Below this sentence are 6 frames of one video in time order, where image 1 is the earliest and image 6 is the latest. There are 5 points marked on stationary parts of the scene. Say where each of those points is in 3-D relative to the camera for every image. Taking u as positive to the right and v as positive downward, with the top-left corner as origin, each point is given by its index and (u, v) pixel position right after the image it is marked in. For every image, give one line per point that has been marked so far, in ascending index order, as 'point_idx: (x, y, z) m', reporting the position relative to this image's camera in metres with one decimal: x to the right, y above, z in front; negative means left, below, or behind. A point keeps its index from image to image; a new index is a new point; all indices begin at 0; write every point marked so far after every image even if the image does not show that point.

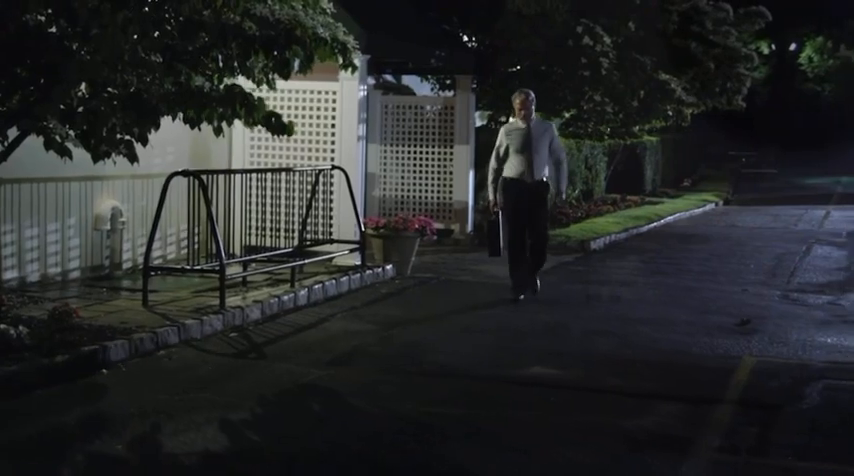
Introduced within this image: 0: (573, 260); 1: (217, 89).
0: (+2.0, -0.3, +17.4) m
1: (-1.4, +1.0, +8.8) m
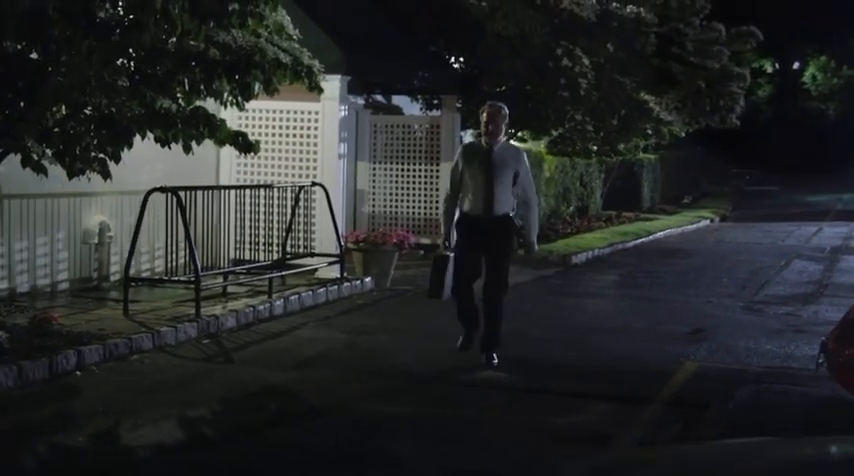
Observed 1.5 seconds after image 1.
0: (+1.7, -0.5, +18.0) m
1: (-1.8, +0.9, +9.4) m
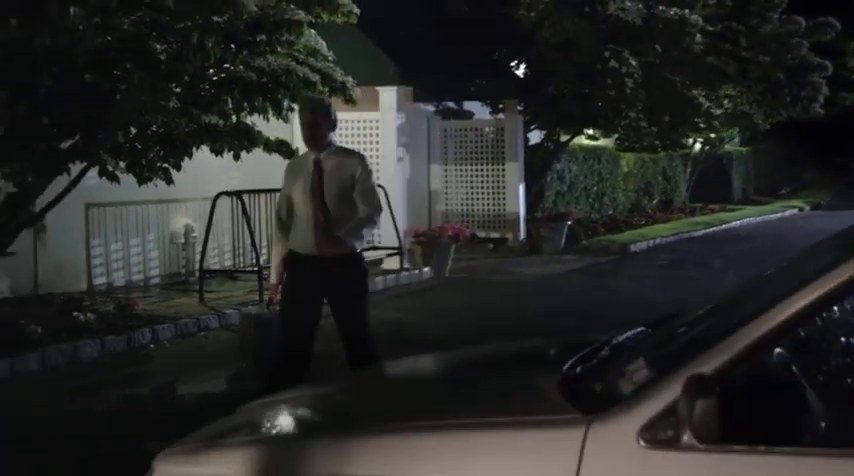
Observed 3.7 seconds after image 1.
0: (+2.7, -0.3, +19.4) m
1: (-1.7, +1.0, +11.2) m
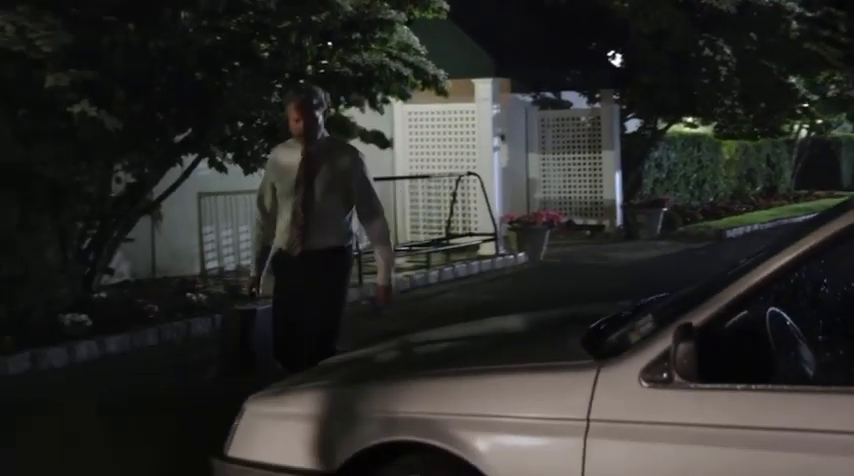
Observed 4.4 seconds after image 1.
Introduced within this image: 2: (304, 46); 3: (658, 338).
0: (+4.2, -0.1, +19.8) m
1: (-0.9, +1.1, +12.0) m
2: (-1.1, +1.7, +11.2) m
3: (+0.7, -0.3, +3.9) m
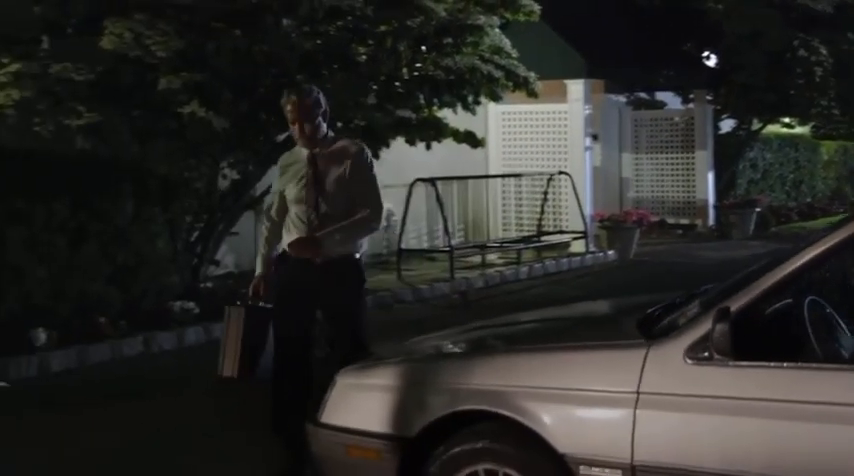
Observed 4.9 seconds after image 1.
0: (+5.7, -0.1, +19.9) m
1: (0.0, +1.2, +12.5) m
2: (-0.2, +1.7, +11.7) m
3: (+0.9, -0.3, +4.3) m
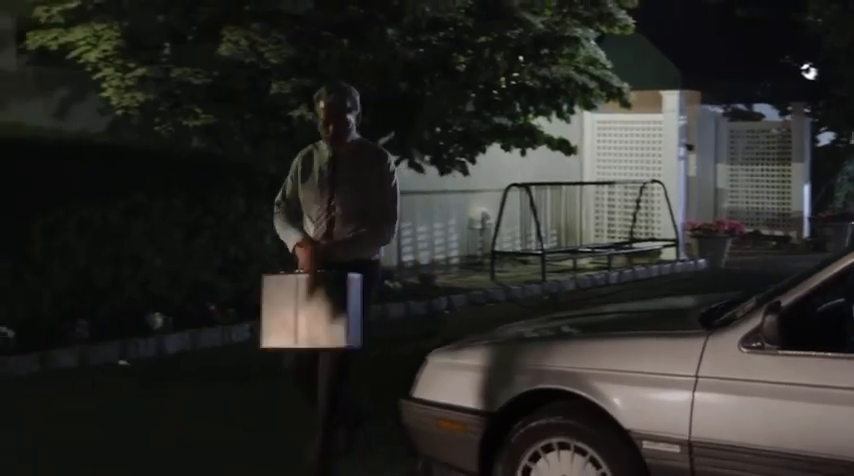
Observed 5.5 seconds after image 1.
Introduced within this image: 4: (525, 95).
0: (+7.1, -0.3, +19.9) m
1: (+0.9, +1.1, +13.0) m
2: (+0.7, +1.7, +12.3) m
3: (+1.2, -0.3, +4.8) m
4: (+1.0, +1.4, +12.8) m
